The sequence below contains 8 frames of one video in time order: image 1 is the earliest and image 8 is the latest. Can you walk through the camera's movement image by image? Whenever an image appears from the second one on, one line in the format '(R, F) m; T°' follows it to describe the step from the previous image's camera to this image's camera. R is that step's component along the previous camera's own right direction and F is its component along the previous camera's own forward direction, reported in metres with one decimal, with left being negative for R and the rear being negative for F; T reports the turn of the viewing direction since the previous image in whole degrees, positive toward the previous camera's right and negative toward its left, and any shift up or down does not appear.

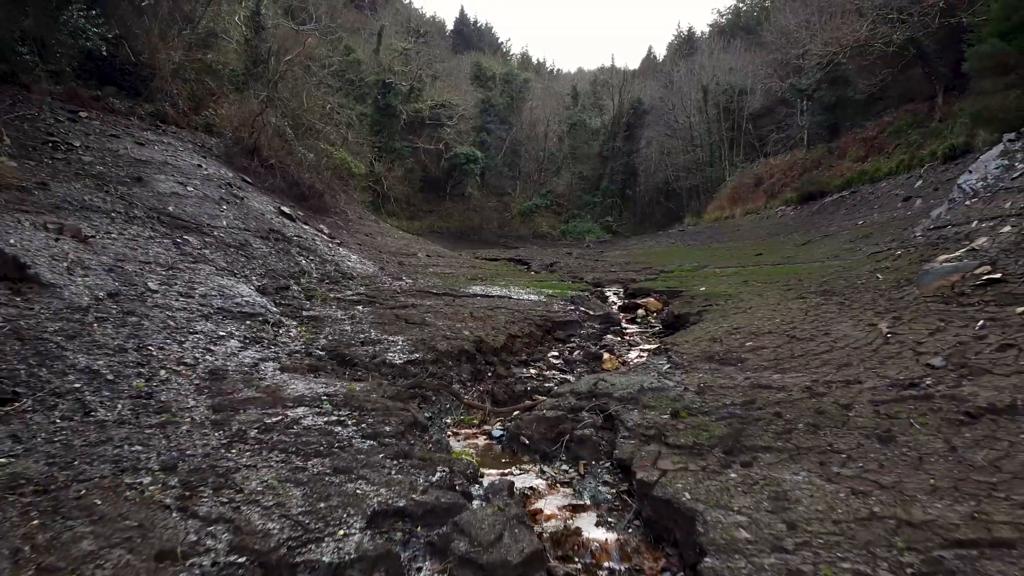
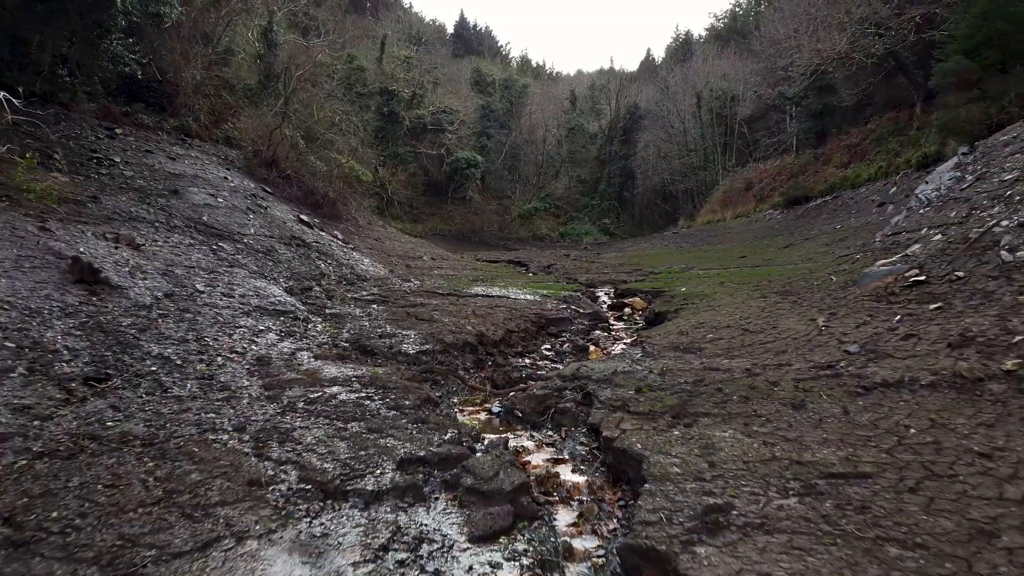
(0.0, -0.8) m; 0°
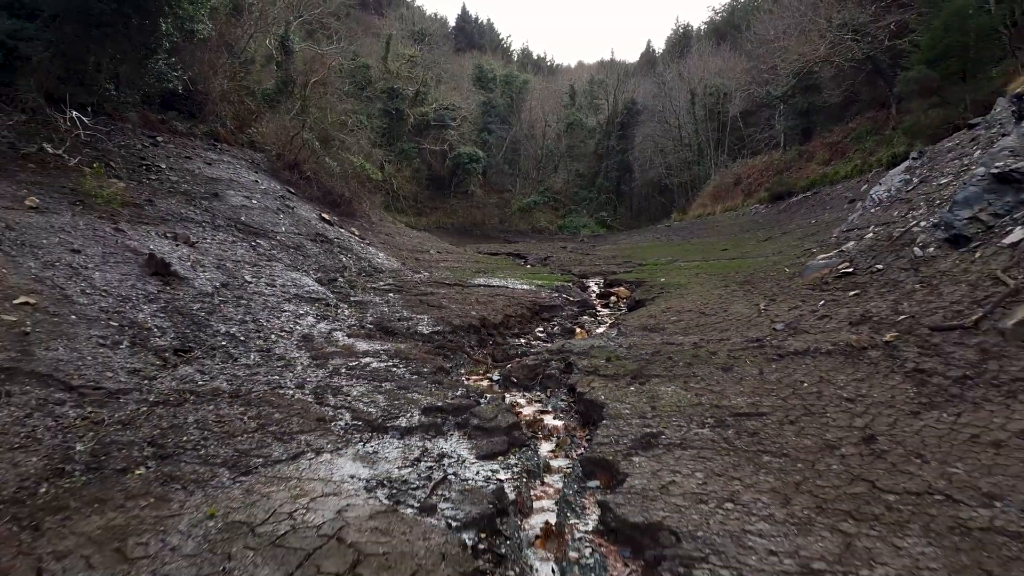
(0.0, -1.1) m; 0°
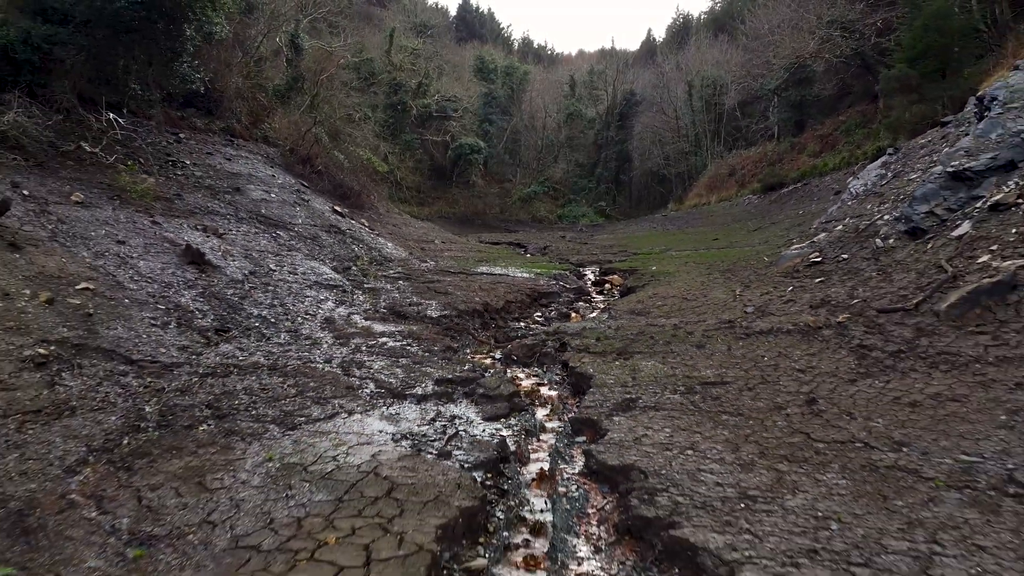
(0.0, -0.7) m; 0°
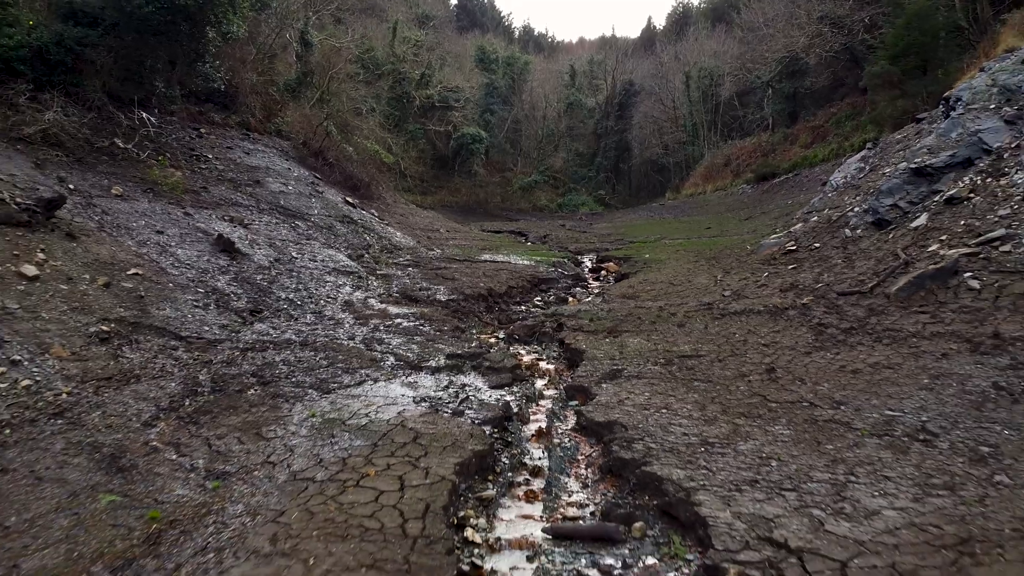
(0.0, -0.7) m; 0°
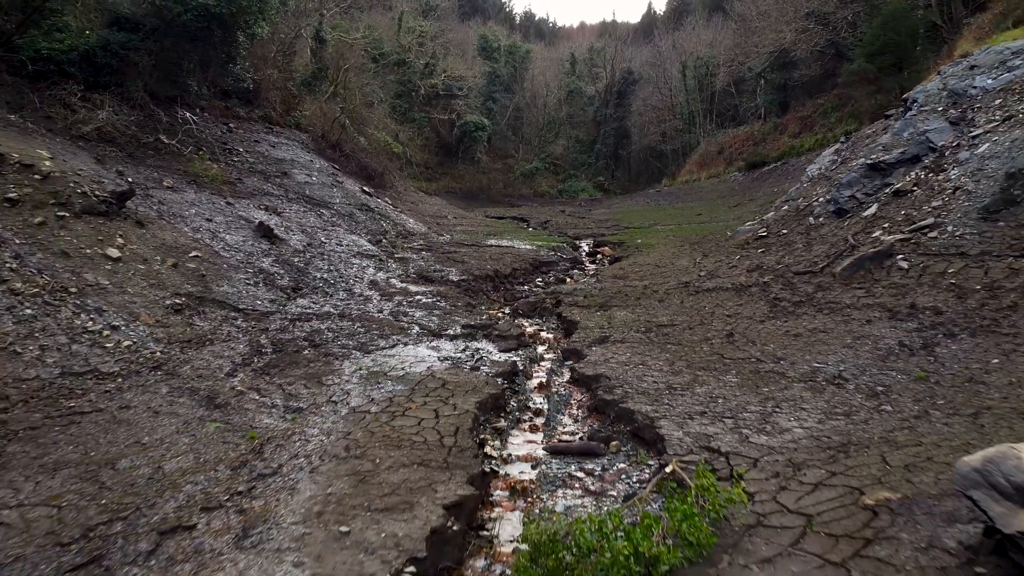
(0.0, -1.1) m; 0°
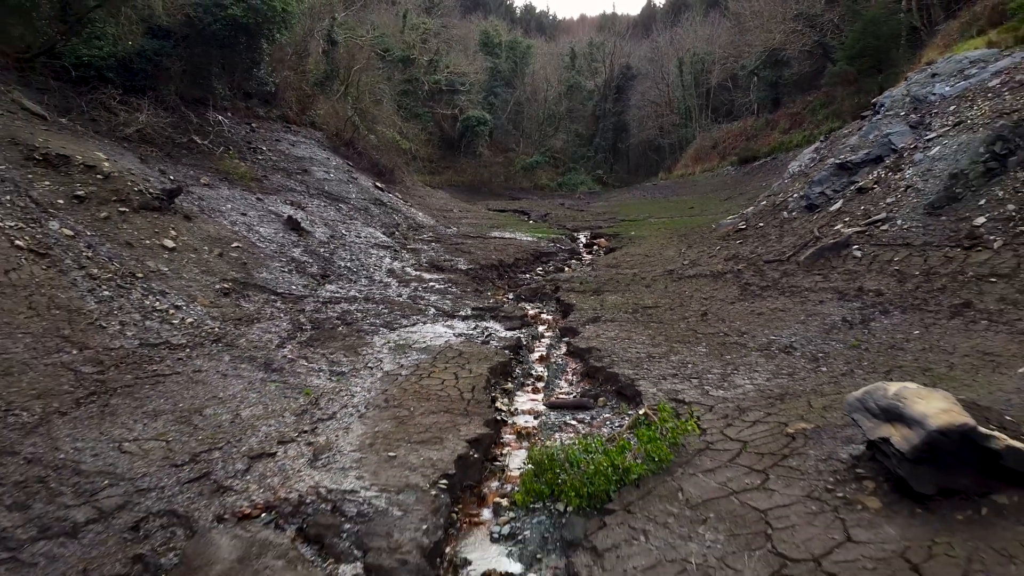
(0.0, -1.0) m; 0°
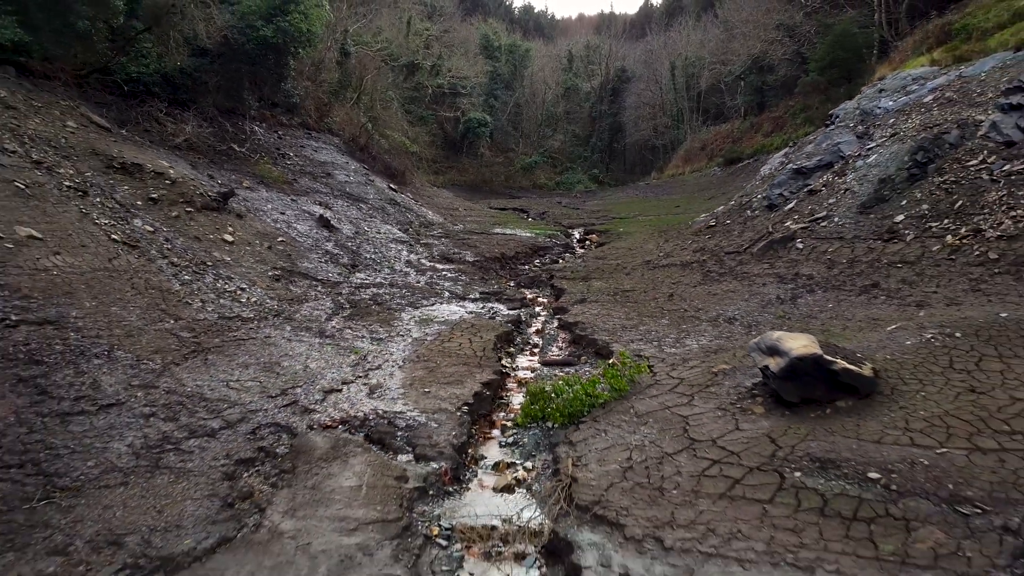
(0.0, -1.6) m; 0°
